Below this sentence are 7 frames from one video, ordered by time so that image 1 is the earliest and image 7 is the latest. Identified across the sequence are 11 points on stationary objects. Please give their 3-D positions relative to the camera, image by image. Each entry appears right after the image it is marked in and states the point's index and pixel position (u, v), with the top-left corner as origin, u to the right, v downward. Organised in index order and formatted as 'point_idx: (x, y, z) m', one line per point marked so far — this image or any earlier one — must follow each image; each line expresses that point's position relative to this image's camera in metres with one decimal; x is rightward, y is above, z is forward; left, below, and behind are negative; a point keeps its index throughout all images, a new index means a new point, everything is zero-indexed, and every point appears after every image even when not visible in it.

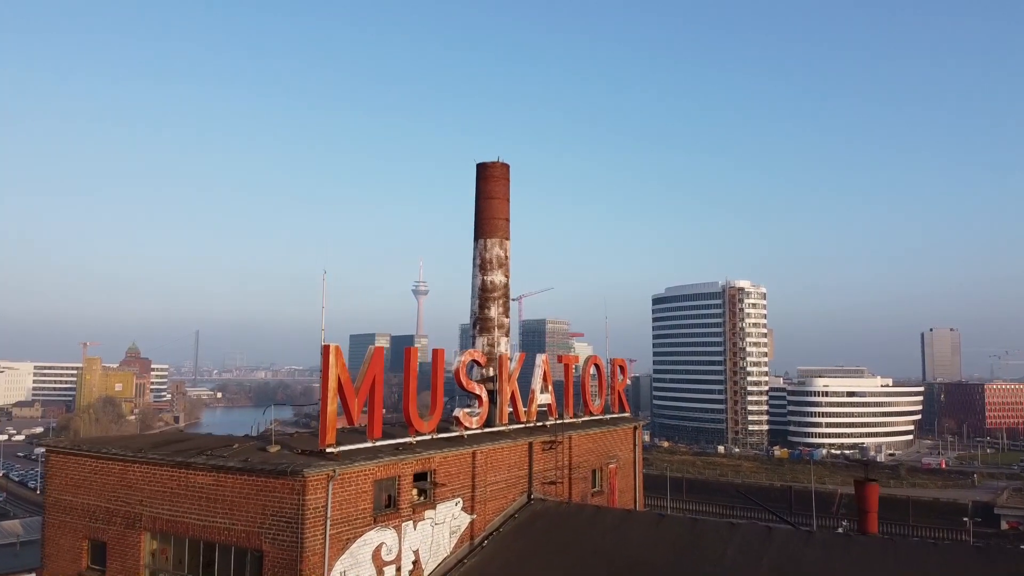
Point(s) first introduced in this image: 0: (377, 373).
0: (-2.6, -1.6, +13.5) m
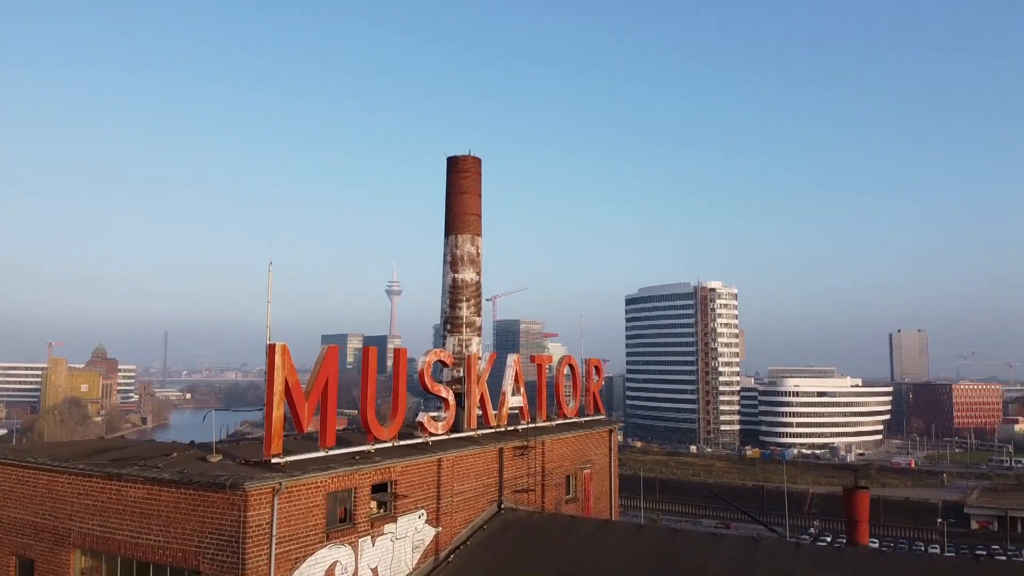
0: (-3.1, -1.5, +12.2) m
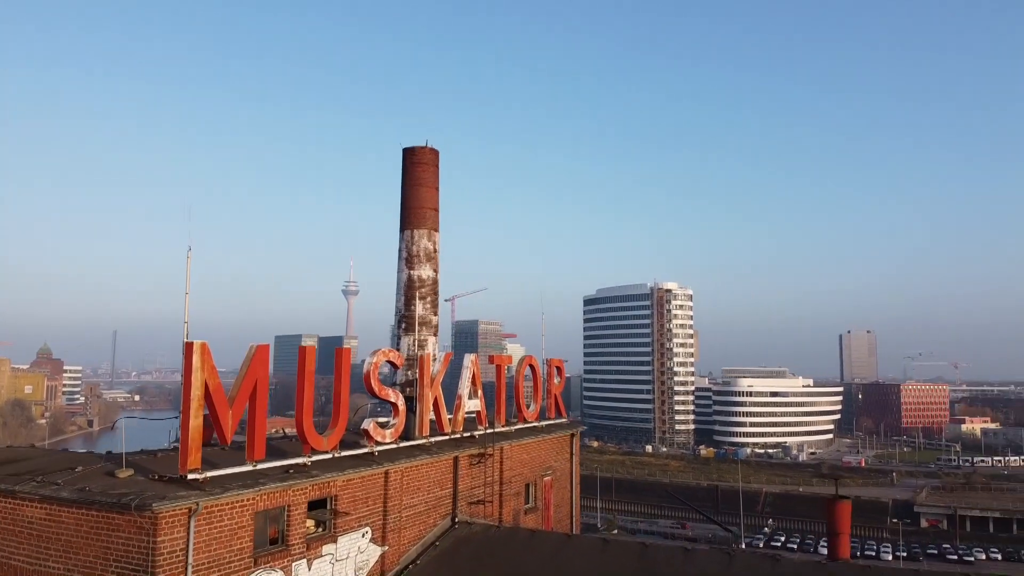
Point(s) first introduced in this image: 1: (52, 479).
0: (-3.8, -1.4, +10.8) m
1: (-6.8, -2.8, +10.4) m
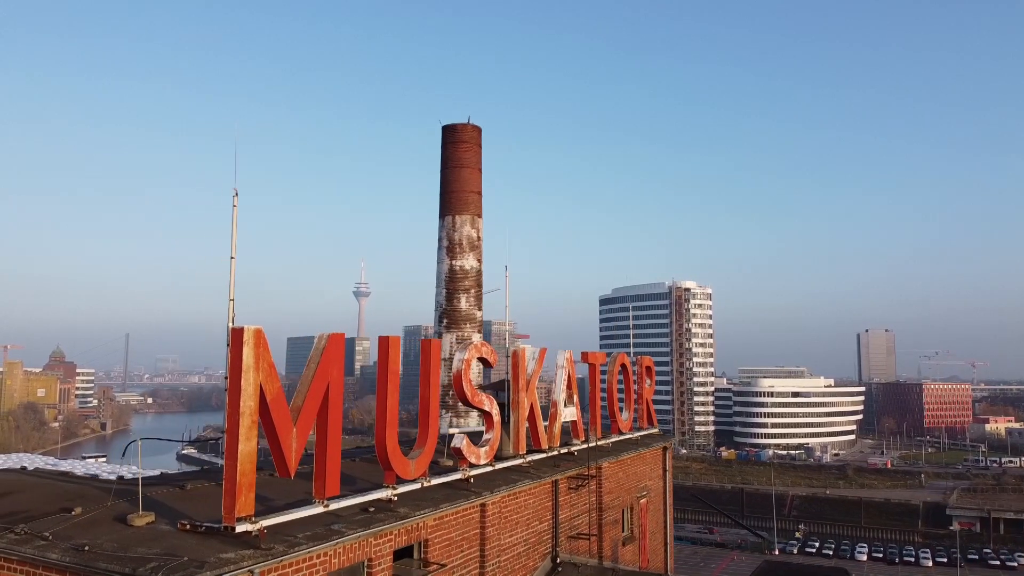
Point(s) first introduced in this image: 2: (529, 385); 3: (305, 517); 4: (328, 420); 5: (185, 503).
0: (-1.9, -1.0, +7.6) m
1: (-4.9, -2.4, +7.2) m
2: (+0.3, -1.6, +11.8) m
3: (-2.1, -2.4, +7.3) m
4: (-2.0, -1.4, +7.6) m
5: (-3.7, -2.4, +7.9) m
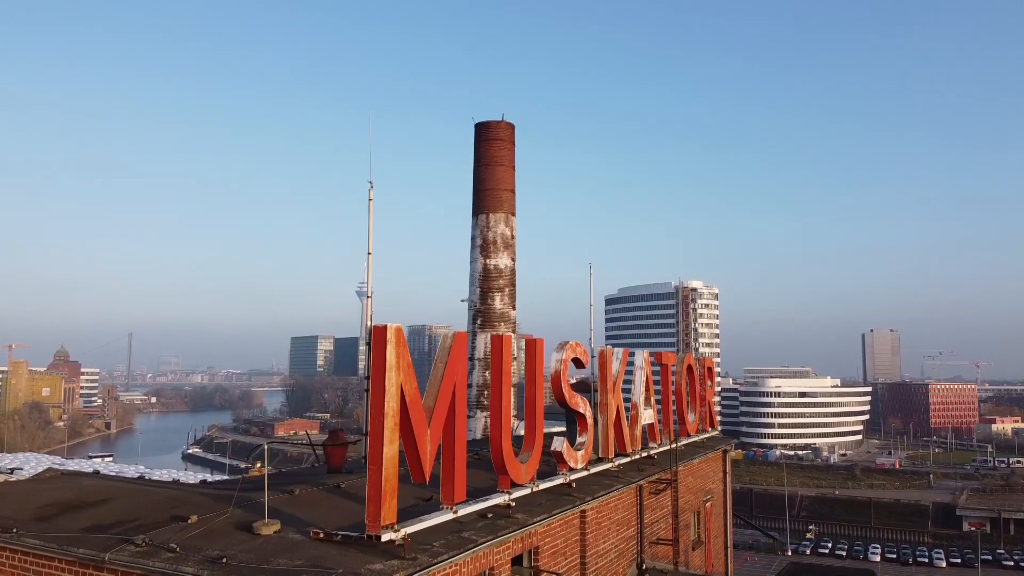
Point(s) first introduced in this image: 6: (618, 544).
0: (-0.5, -1.0, +7.3) m
1: (-3.5, -2.4, +6.9) m
2: (+1.7, -1.6, +11.5) m
3: (-0.8, -2.4, +7.0) m
4: (-0.6, -1.4, +7.2) m
5: (-2.3, -2.4, +7.6) m
6: (+1.7, -4.0, +10.9) m
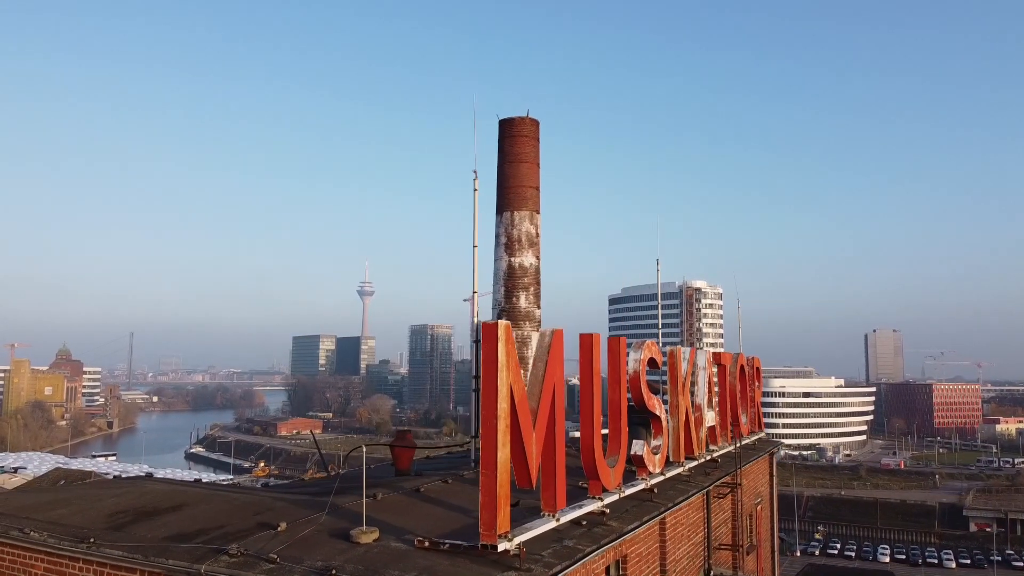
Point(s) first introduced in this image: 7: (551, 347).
0: (+0.4, -0.9, +6.9) m
1: (-2.5, -2.3, +6.5) m
2: (+2.7, -1.5, +11.1) m
3: (+0.2, -2.3, +6.6) m
4: (+0.4, -1.3, +6.8) m
5: (-1.3, -2.3, +7.2) m
6: (+2.7, -3.9, +10.5) m
7: (+0.4, -0.6, +6.8) m
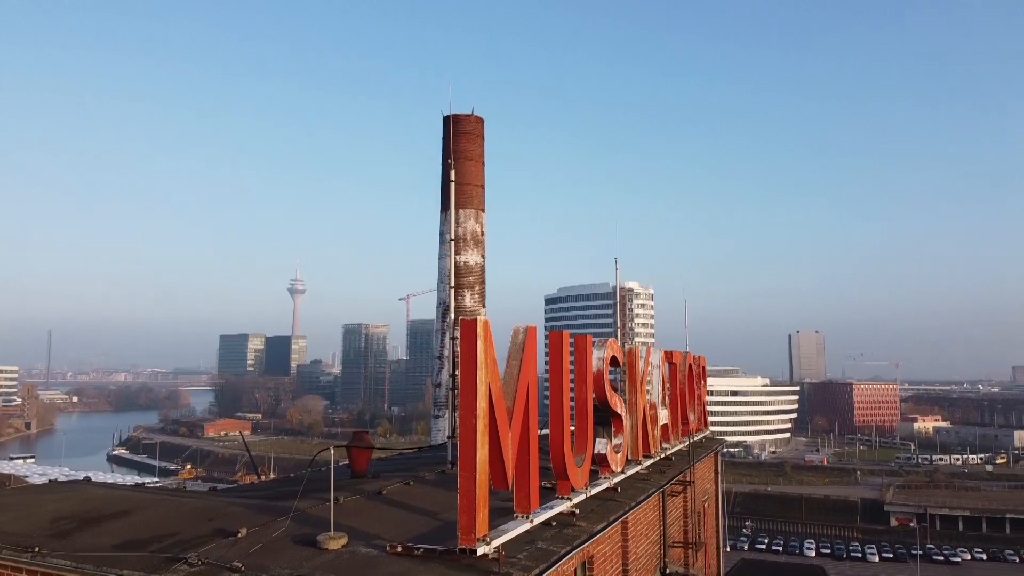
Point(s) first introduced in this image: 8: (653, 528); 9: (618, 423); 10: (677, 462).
0: (+0.2, -0.9, +6.8) m
1: (-2.7, -2.3, +6.2) m
2: (+2.1, -1.6, +11.2) m
3: (0.0, -2.3, +6.5) m
4: (+0.2, -1.3, +6.8) m
5: (-1.6, -2.3, +7.0) m
6: (+2.1, -3.9, +10.6) m
7: (+0.2, -0.6, +6.7) m
8: (+2.2, -3.7, +10.9) m
9: (+1.5, -1.9, +10.0) m
10: (+3.0, -3.2, +12.8) m
